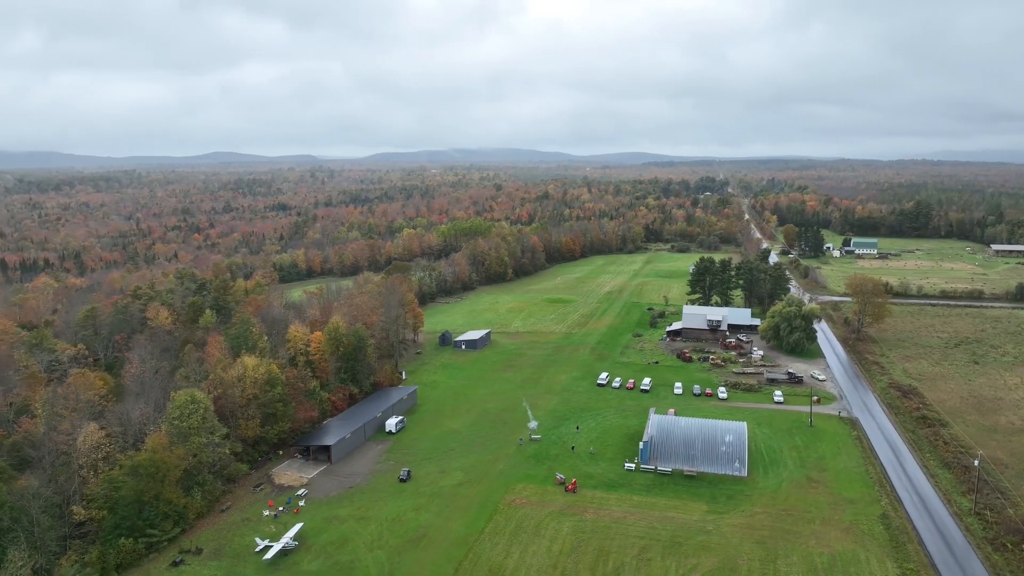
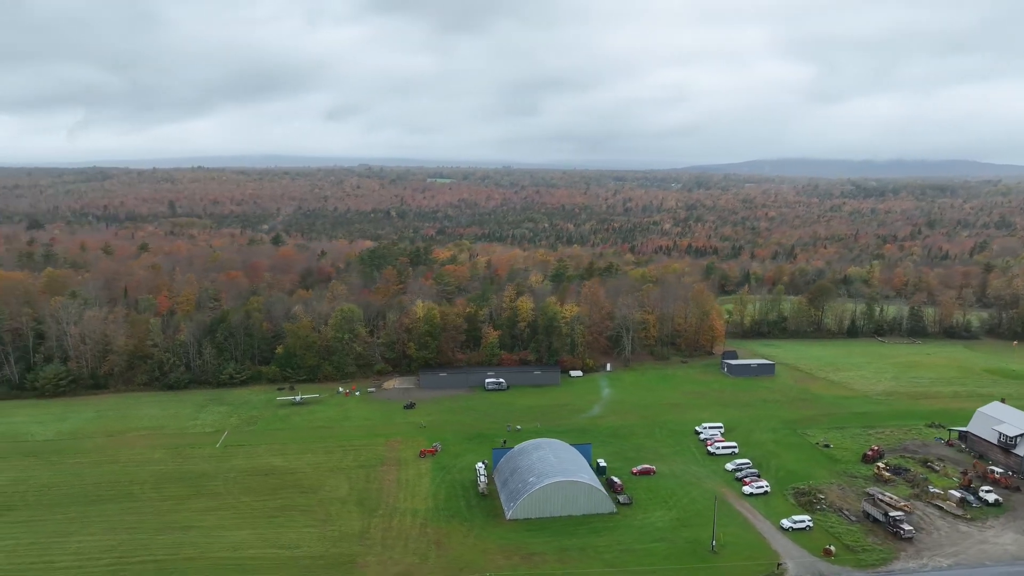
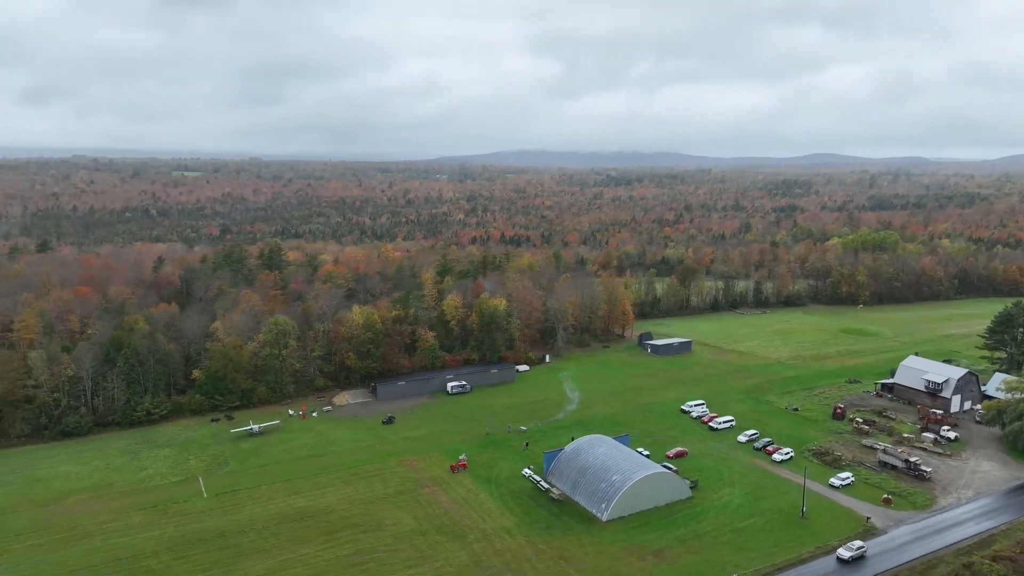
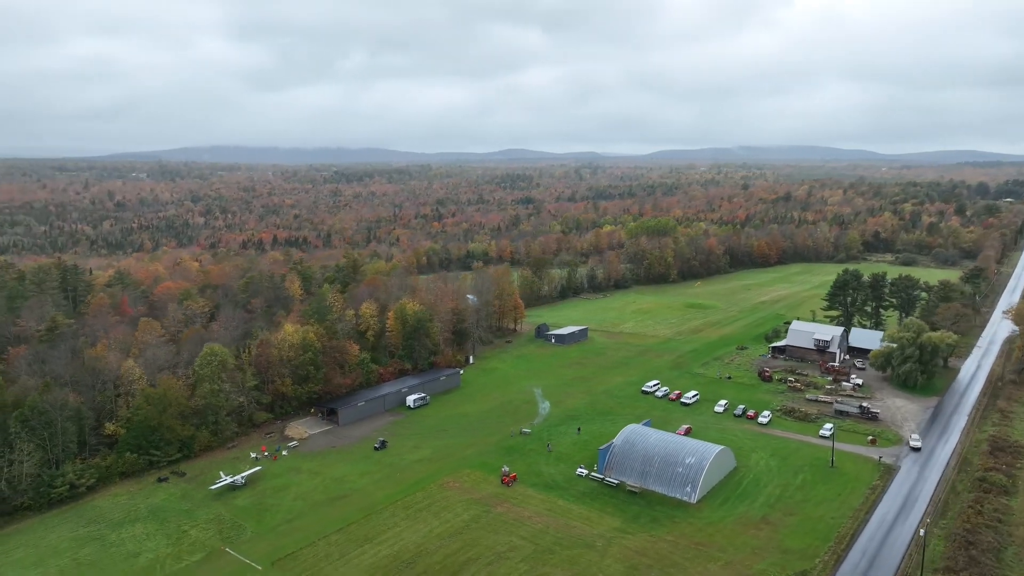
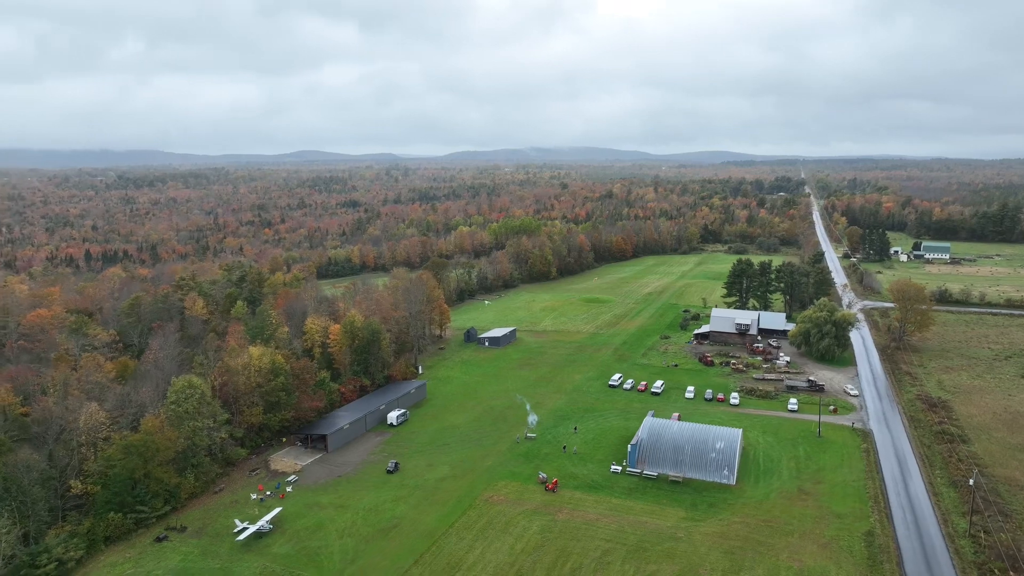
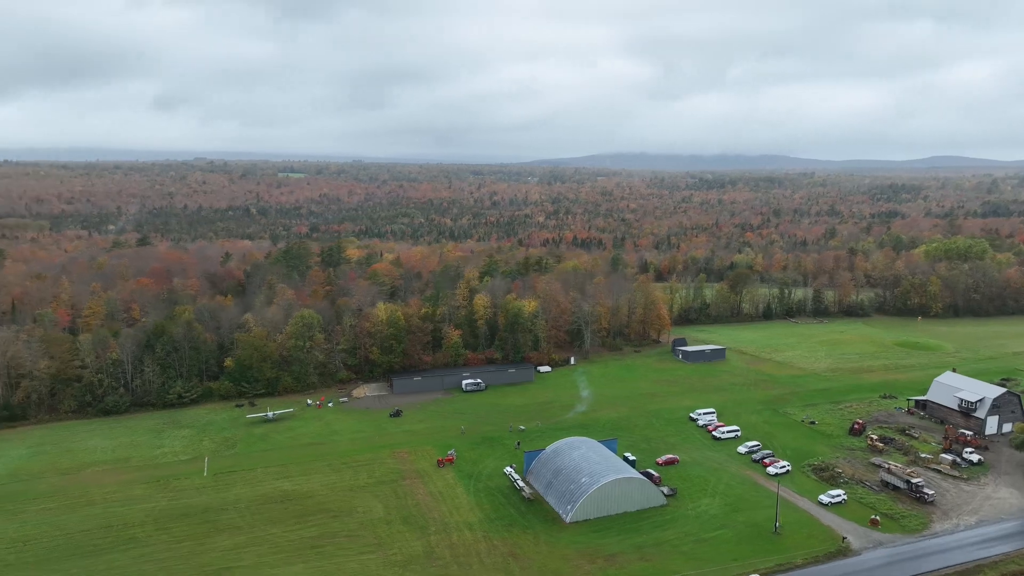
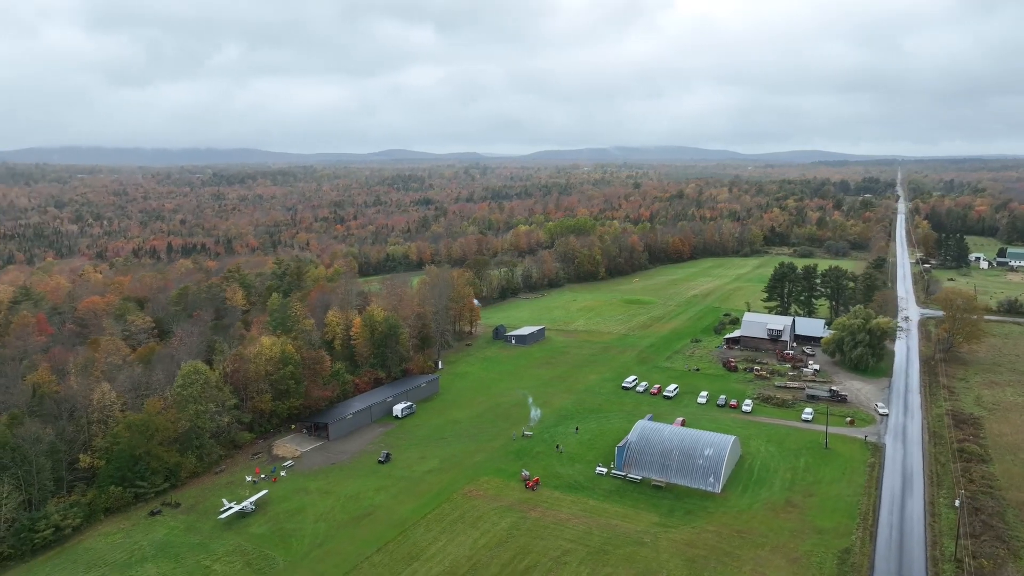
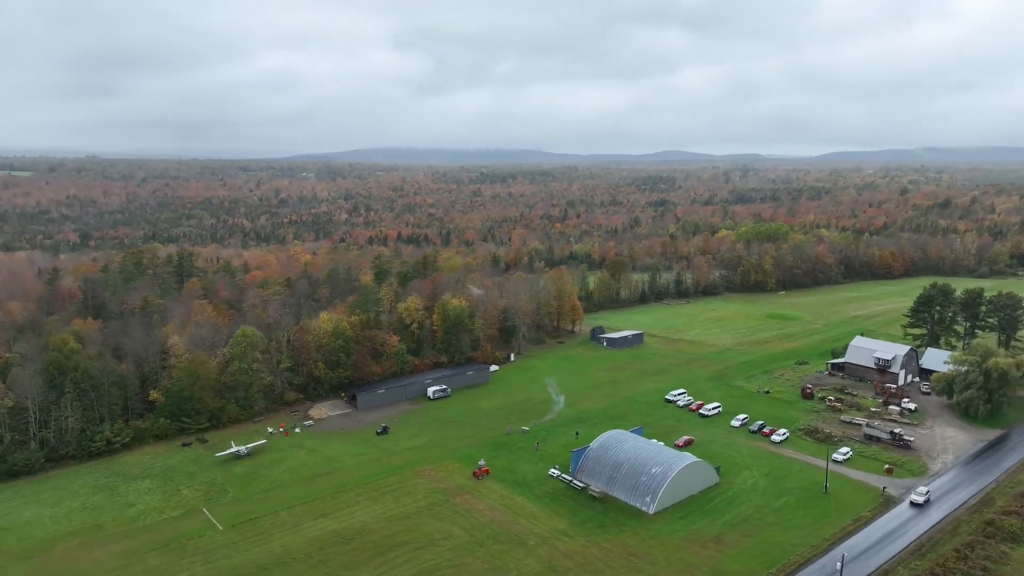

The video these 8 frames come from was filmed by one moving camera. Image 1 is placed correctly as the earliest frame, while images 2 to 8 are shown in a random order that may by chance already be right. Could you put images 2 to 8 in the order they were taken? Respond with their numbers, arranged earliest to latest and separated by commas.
5, 7, 4, 8, 3, 6, 2
